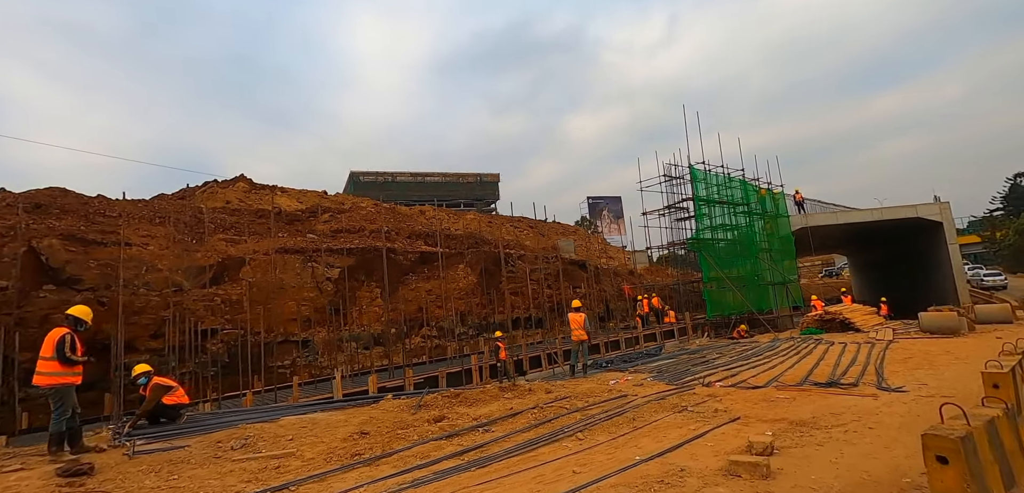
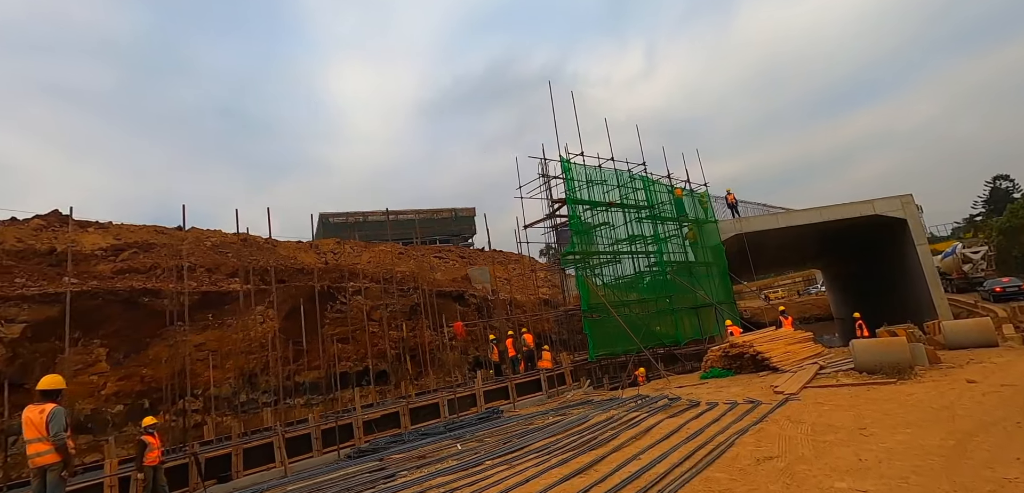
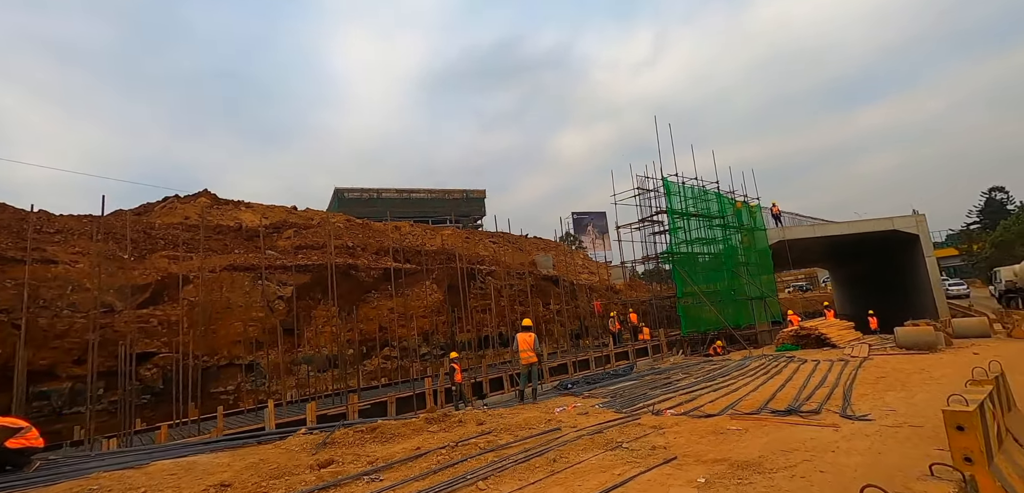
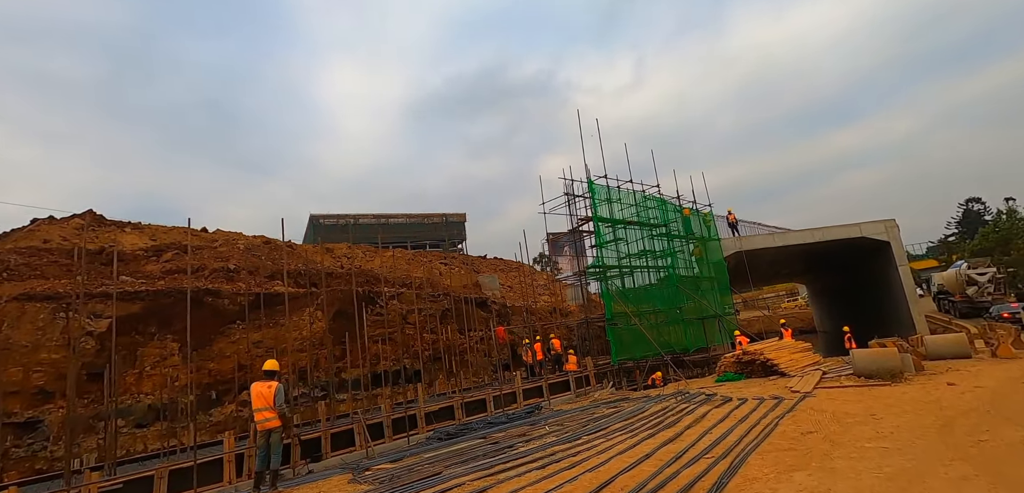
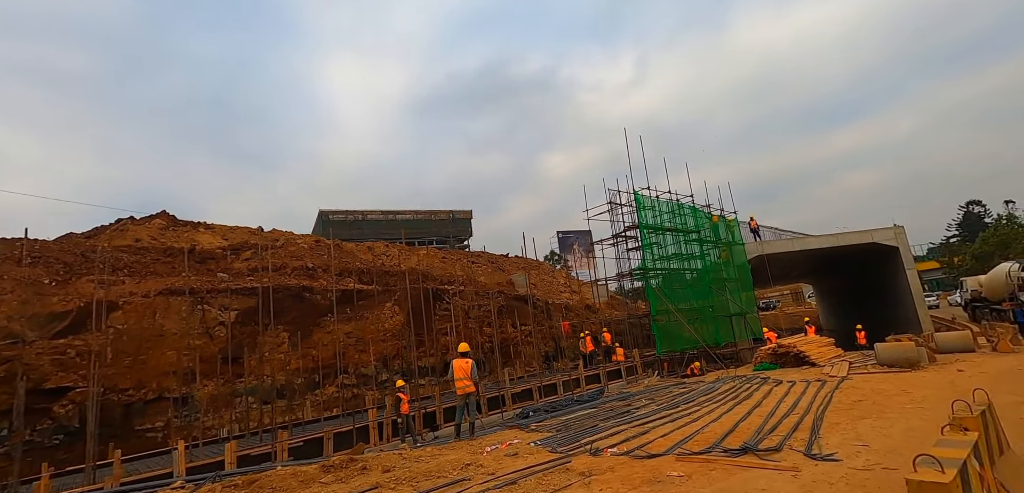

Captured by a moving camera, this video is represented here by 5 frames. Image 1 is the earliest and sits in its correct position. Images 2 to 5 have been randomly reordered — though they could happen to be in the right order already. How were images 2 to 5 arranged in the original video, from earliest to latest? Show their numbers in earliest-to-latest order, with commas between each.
3, 5, 4, 2
